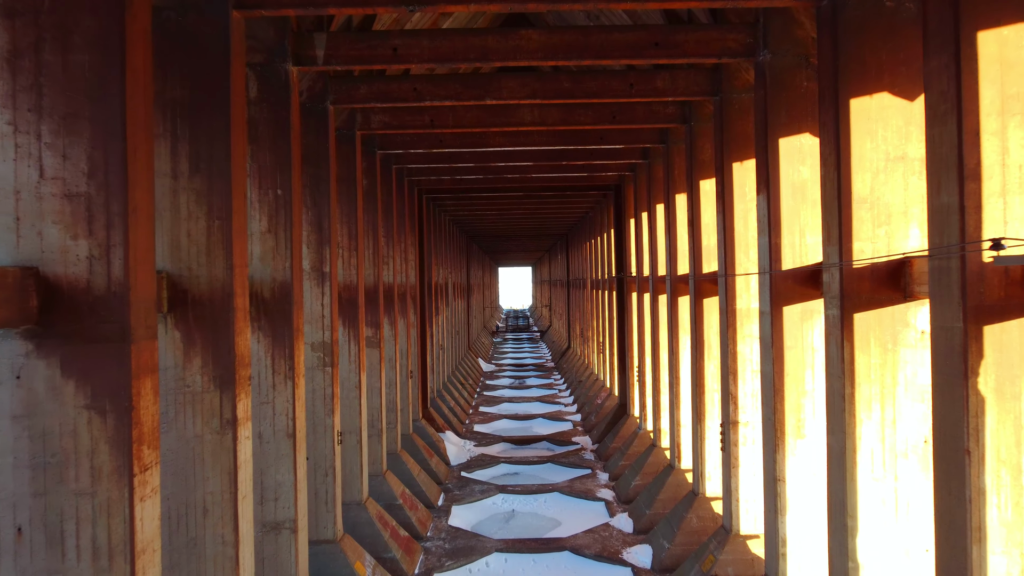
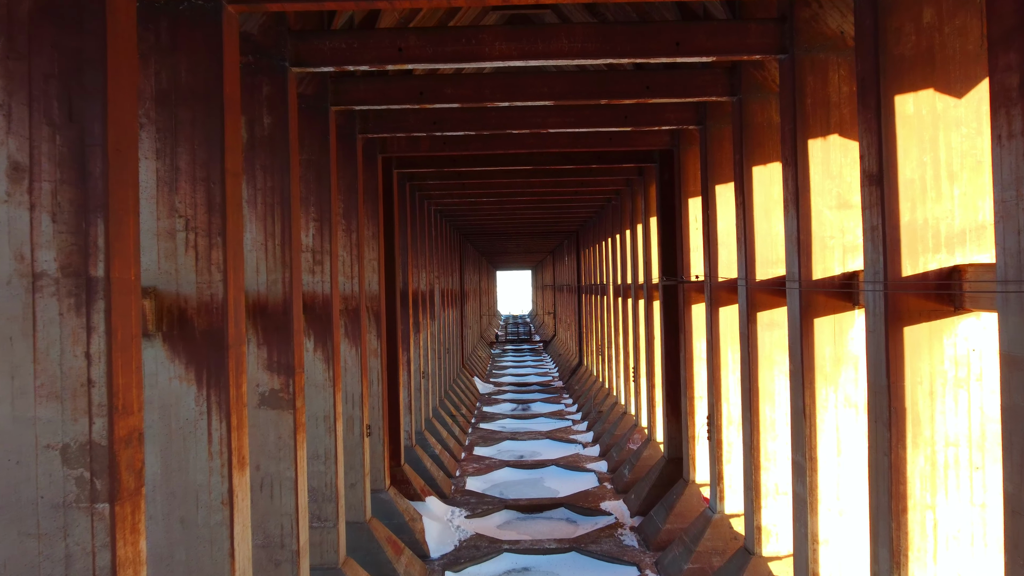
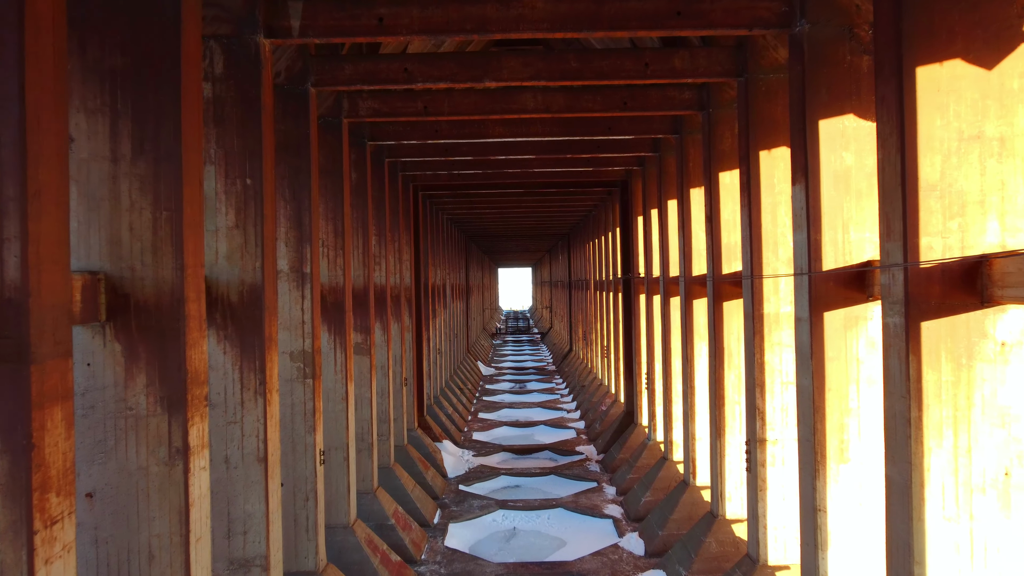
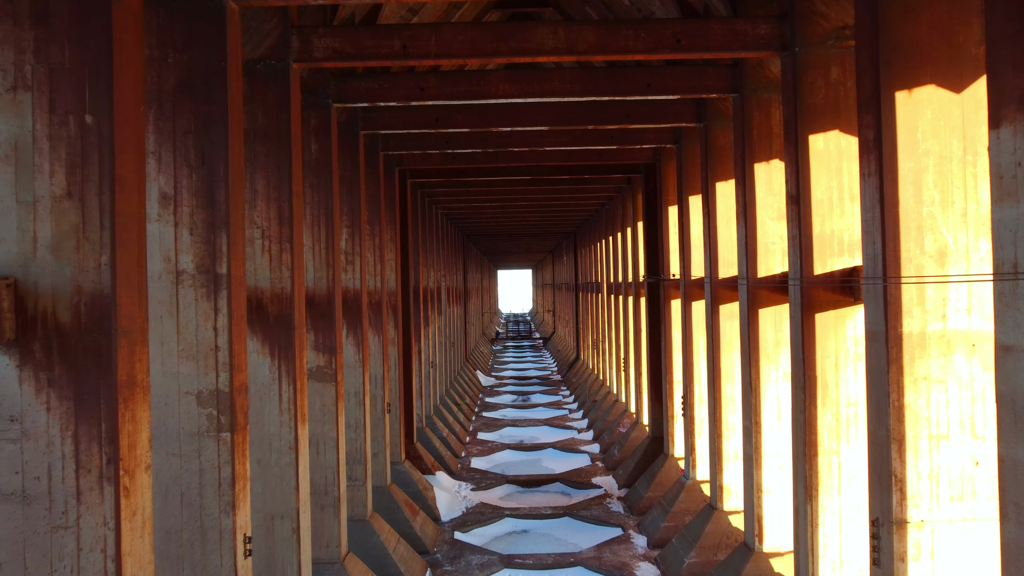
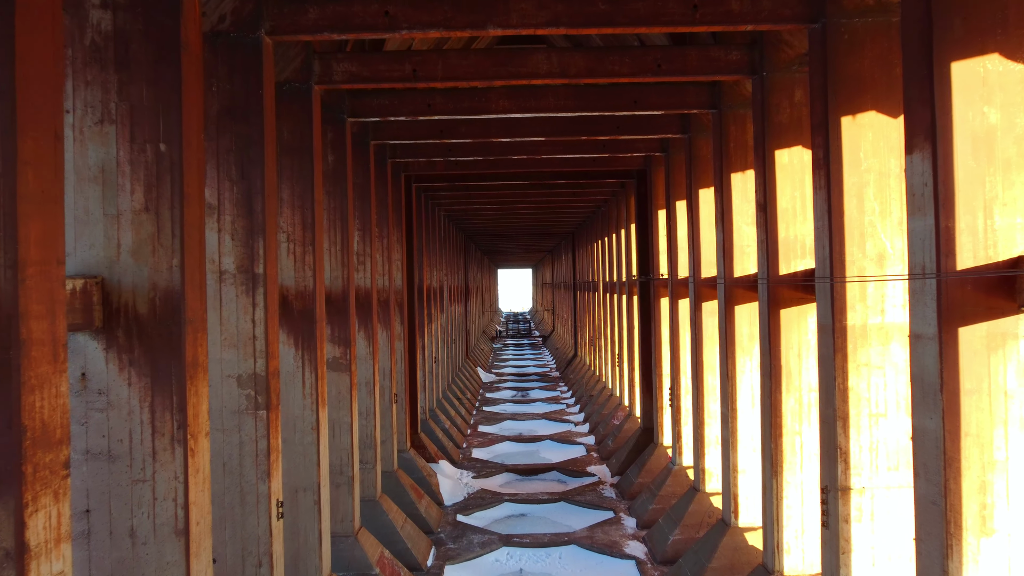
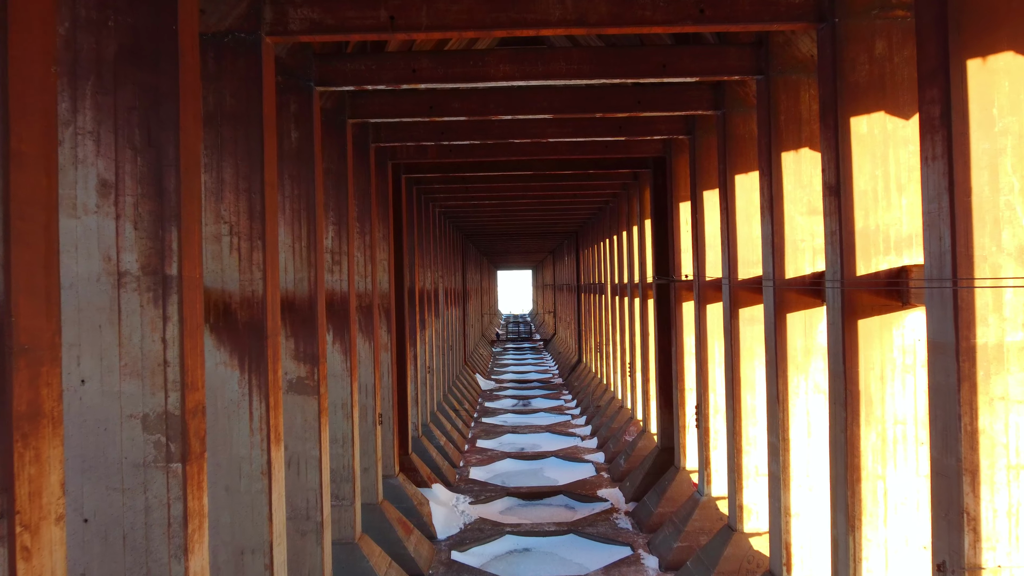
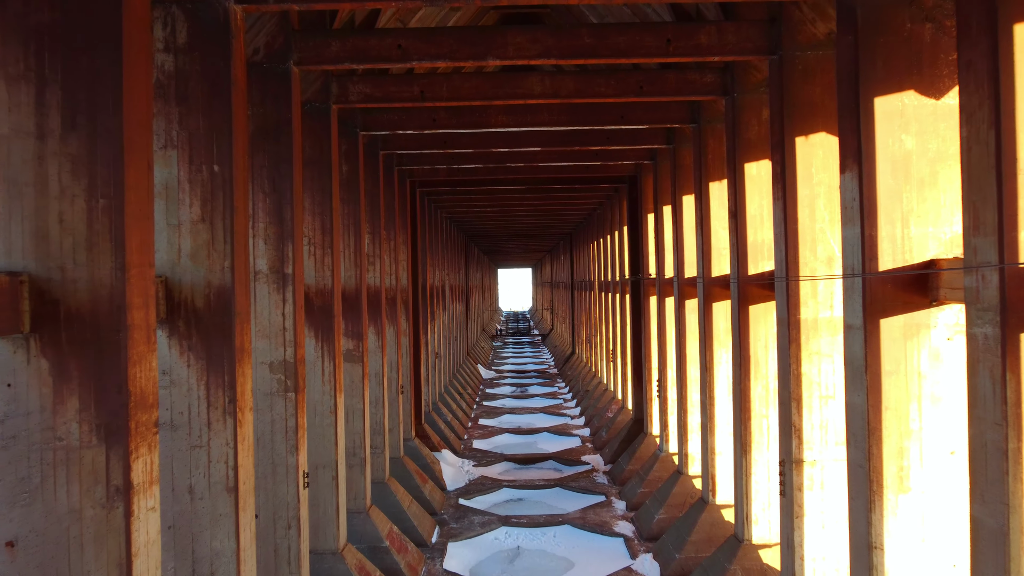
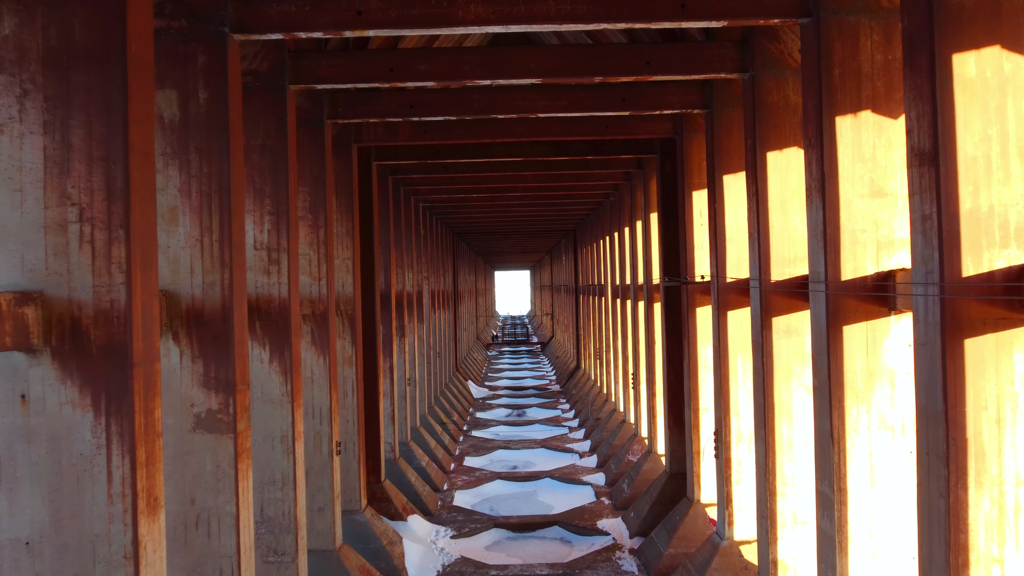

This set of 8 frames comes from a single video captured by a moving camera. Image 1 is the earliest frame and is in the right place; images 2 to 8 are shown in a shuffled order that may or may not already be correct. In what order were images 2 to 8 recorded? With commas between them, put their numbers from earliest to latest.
3, 7, 5, 4, 6, 2, 8
